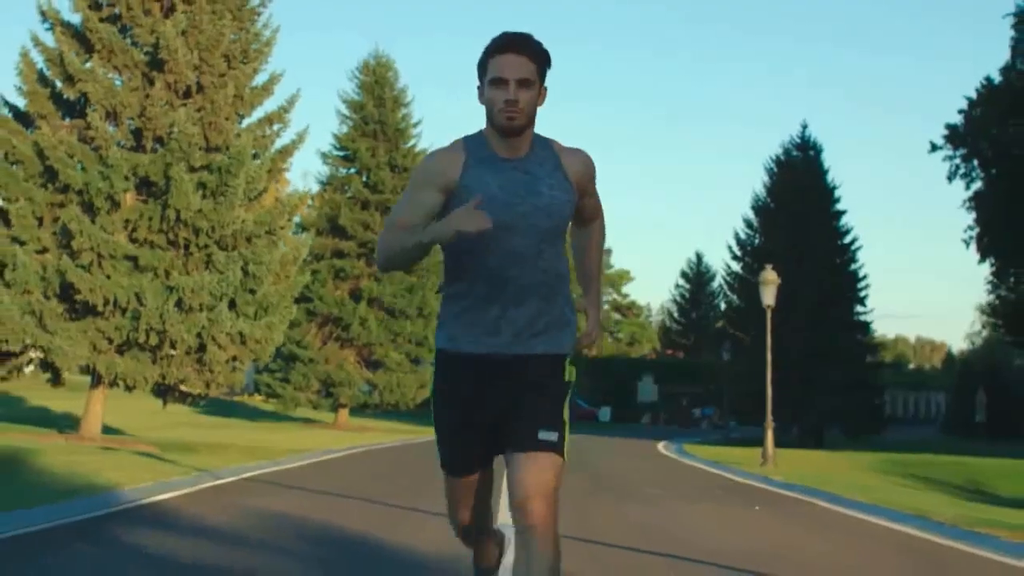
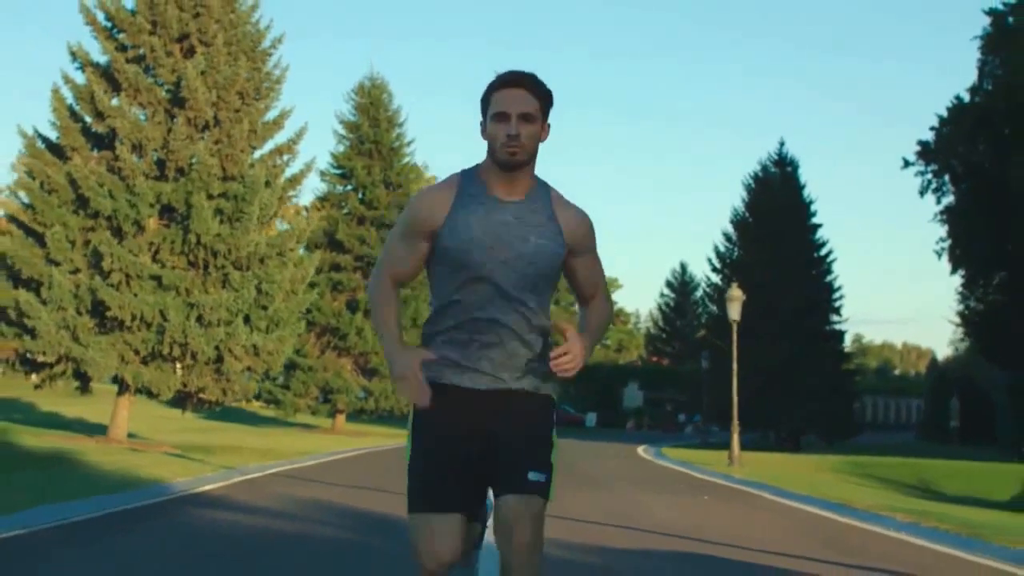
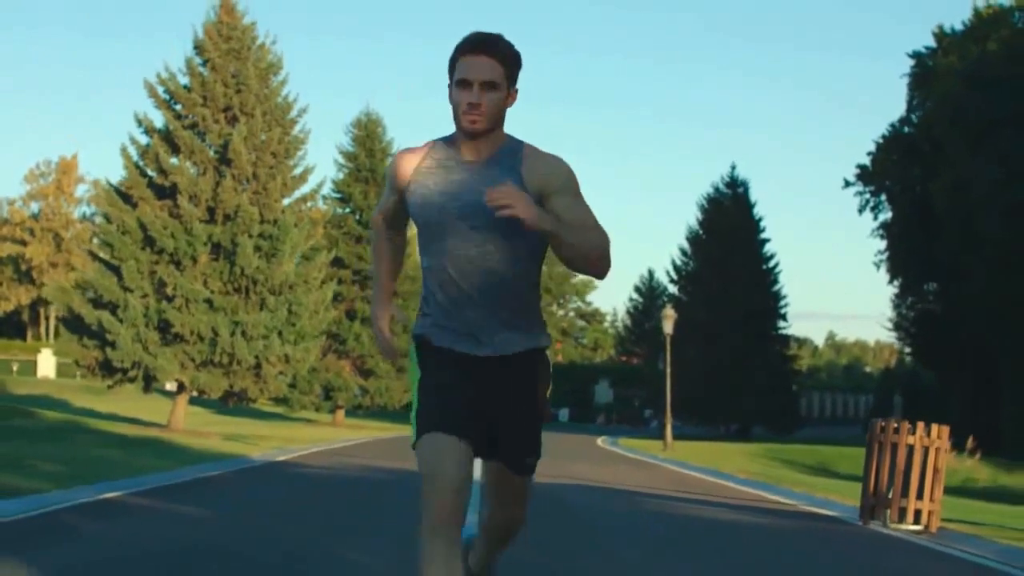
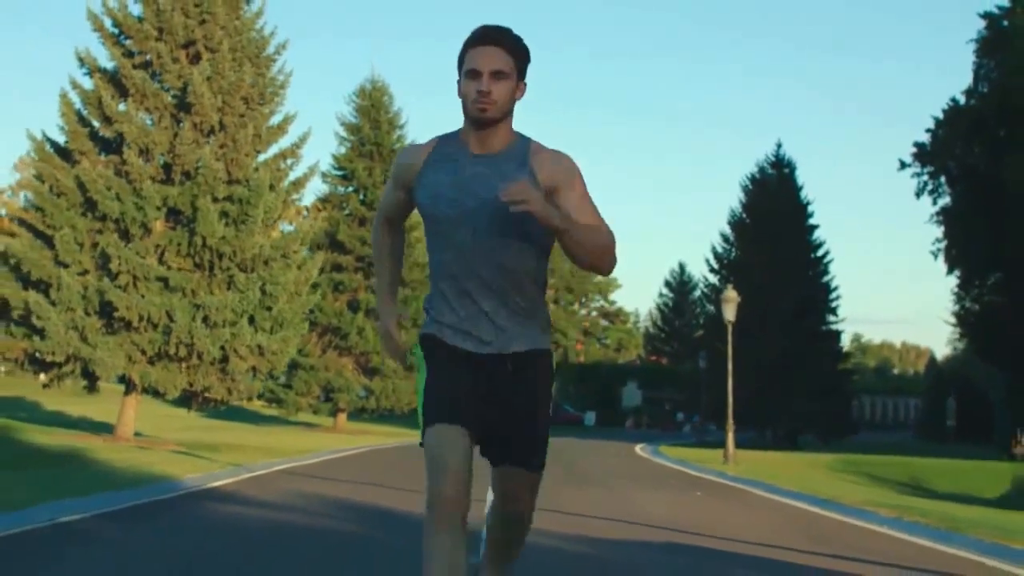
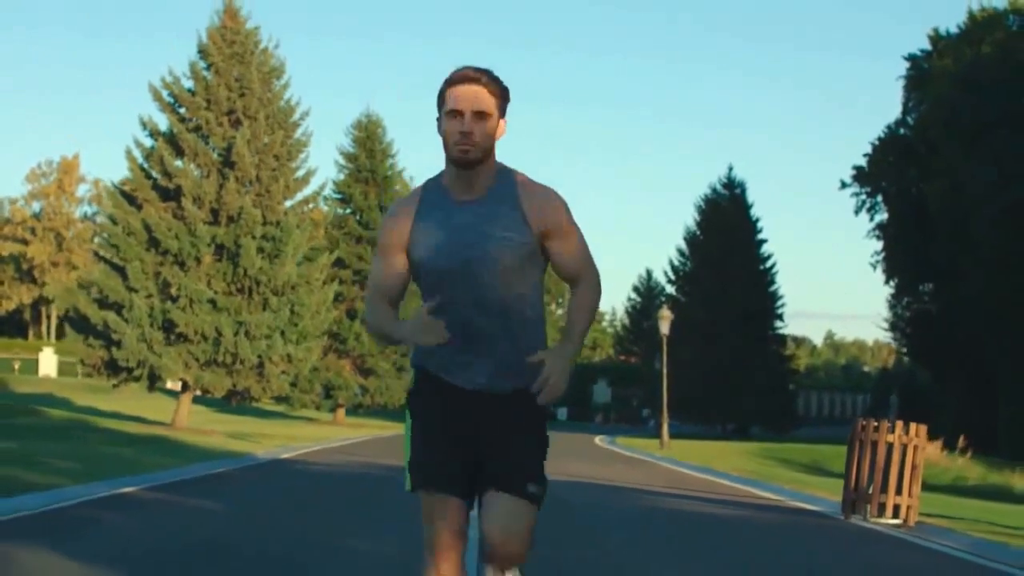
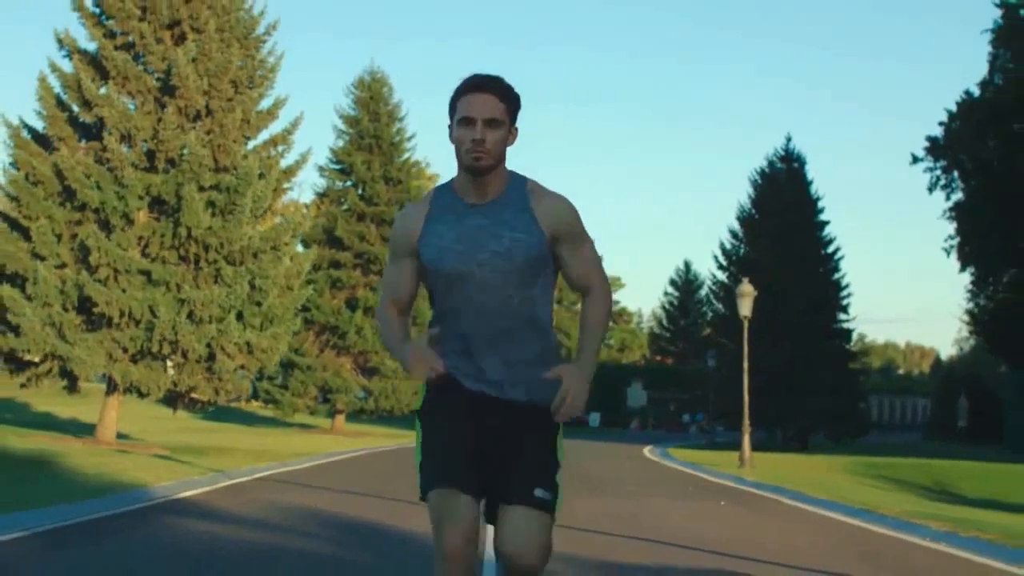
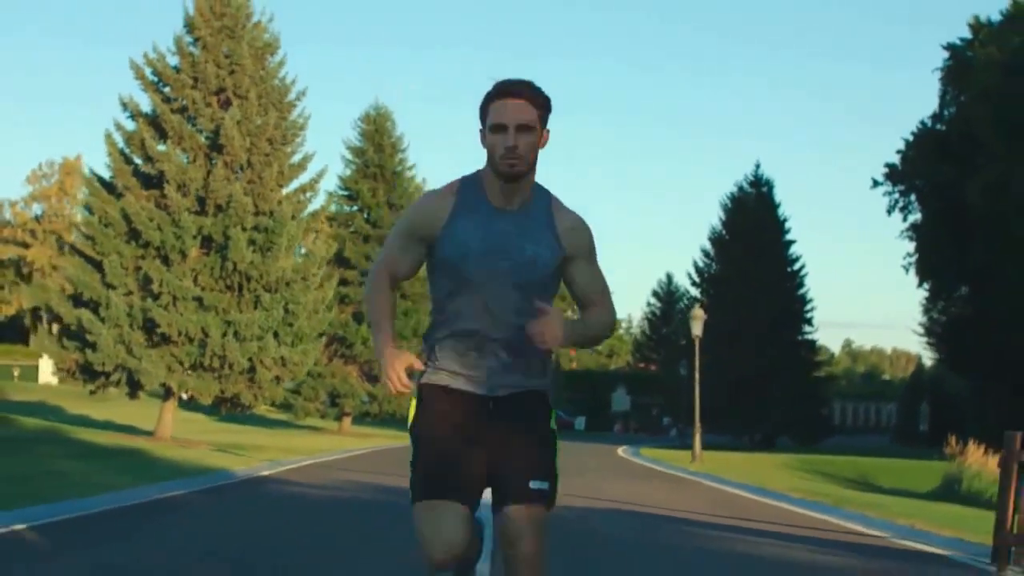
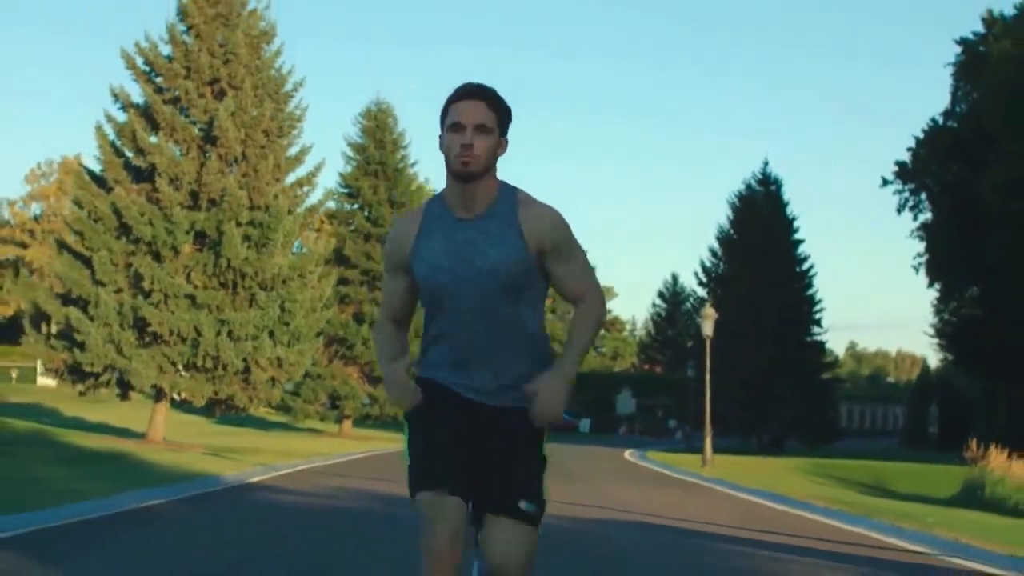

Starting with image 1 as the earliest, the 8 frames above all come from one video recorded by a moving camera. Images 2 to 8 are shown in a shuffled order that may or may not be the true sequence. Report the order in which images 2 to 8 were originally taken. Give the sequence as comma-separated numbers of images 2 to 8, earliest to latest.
6, 2, 4, 8, 7, 3, 5
